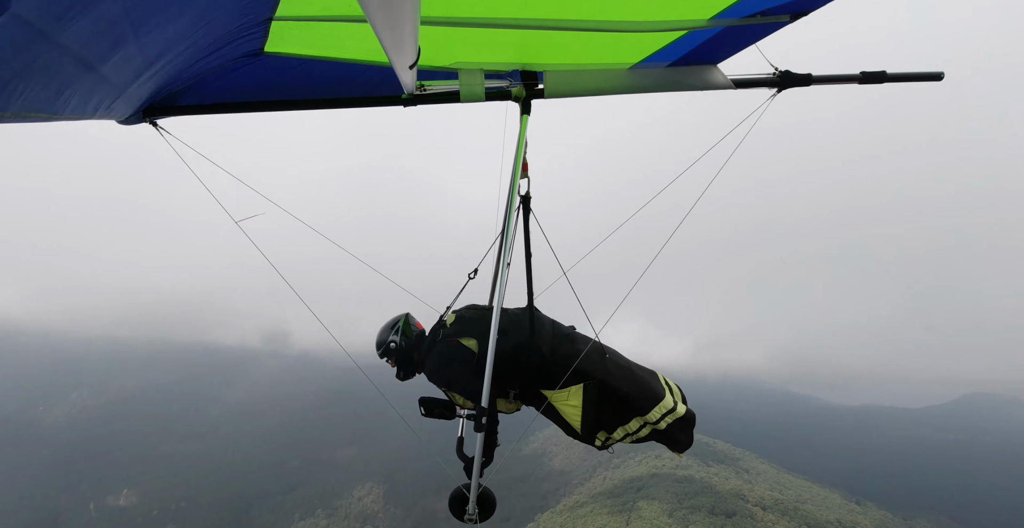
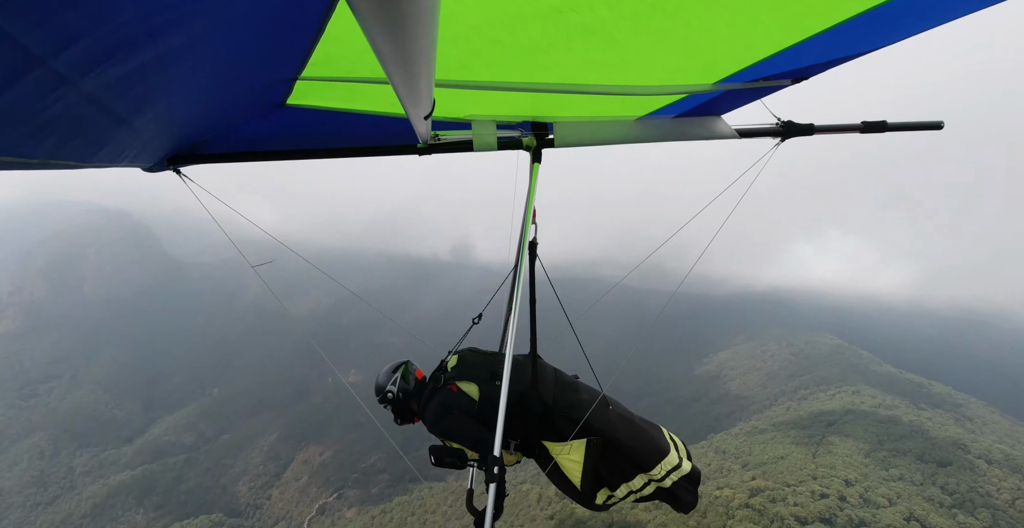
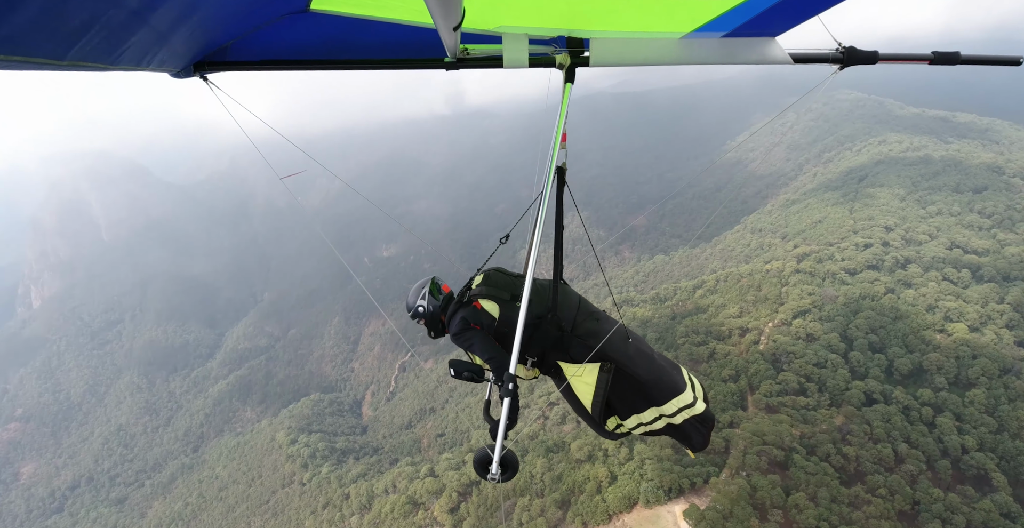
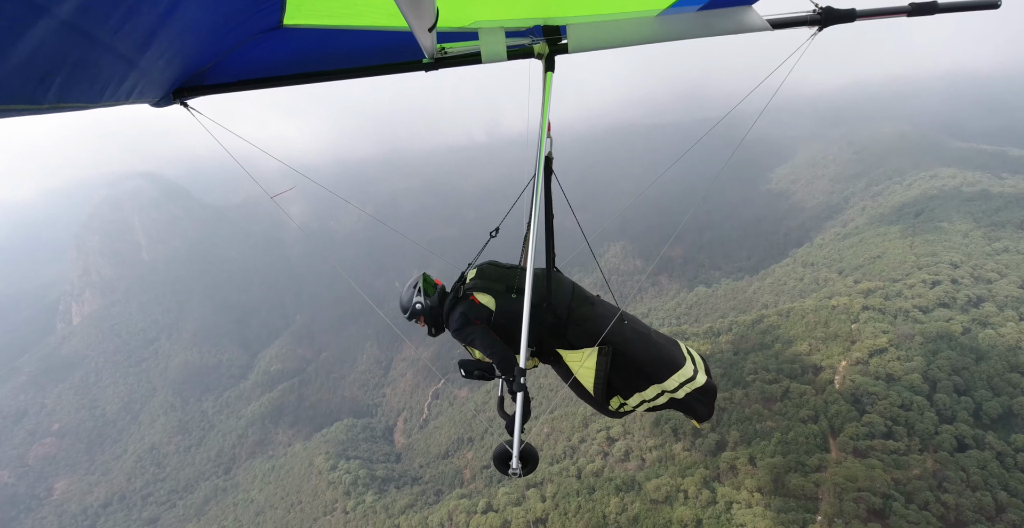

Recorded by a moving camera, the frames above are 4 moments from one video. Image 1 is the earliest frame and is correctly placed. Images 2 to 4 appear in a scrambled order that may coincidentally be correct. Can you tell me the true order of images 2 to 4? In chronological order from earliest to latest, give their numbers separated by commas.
2, 3, 4
